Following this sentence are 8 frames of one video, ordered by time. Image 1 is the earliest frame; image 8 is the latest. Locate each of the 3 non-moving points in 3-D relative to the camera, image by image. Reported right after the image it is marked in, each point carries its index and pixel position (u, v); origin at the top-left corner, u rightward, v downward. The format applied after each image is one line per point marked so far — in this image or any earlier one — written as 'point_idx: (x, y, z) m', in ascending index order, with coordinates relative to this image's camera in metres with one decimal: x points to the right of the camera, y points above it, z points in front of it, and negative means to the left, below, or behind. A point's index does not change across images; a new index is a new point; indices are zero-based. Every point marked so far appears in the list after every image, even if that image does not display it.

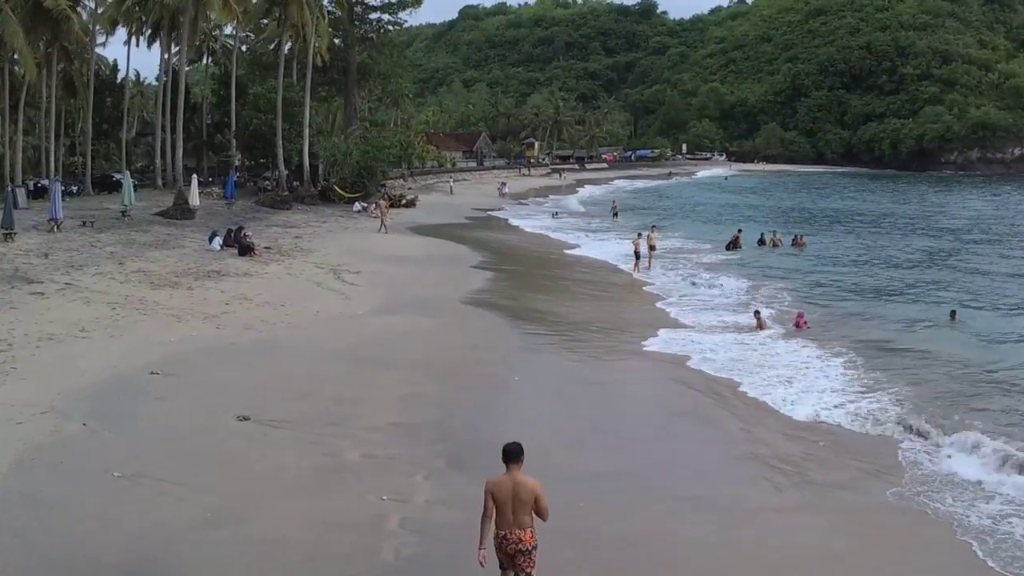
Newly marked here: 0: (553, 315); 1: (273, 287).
0: (+0.9, -0.5, +18.2) m
1: (-5.3, 0.0, +19.0) m
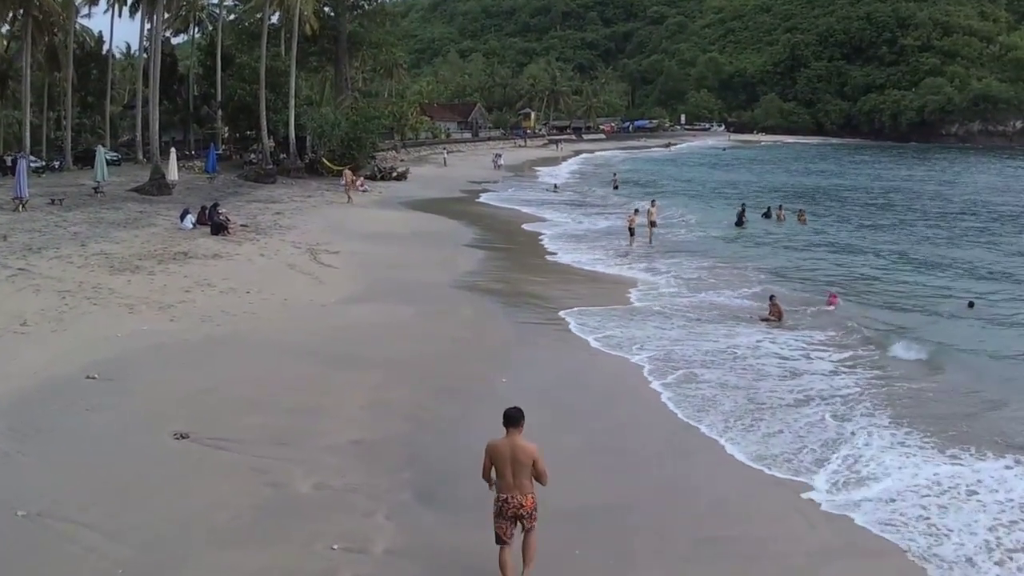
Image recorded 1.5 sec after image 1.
0: (+0.7, -0.2, +16.7) m
1: (-5.5, +0.4, +17.4) m
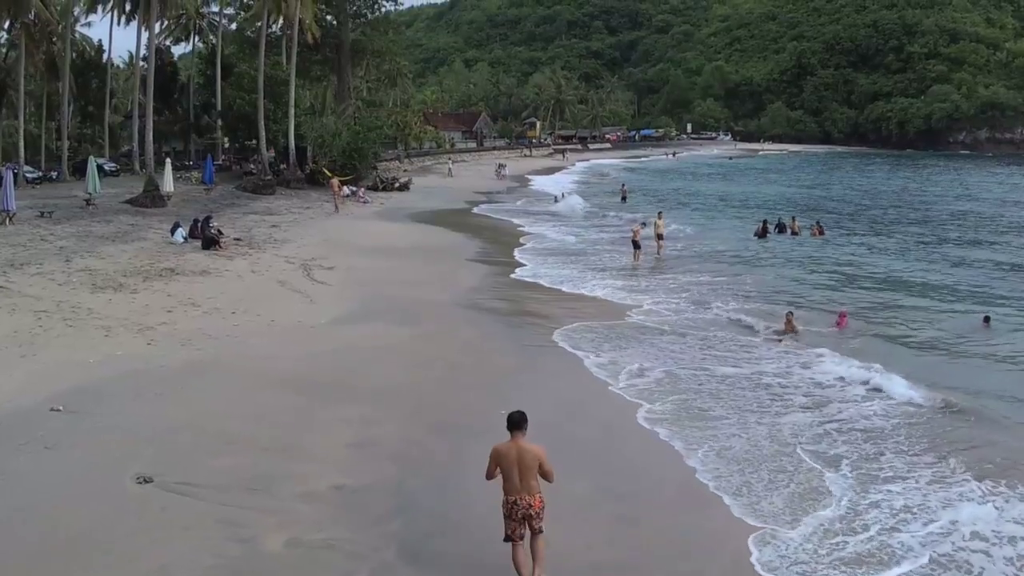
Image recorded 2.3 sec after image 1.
0: (+0.7, -0.6, +15.8) m
1: (-5.5, 0.0, +16.6) m
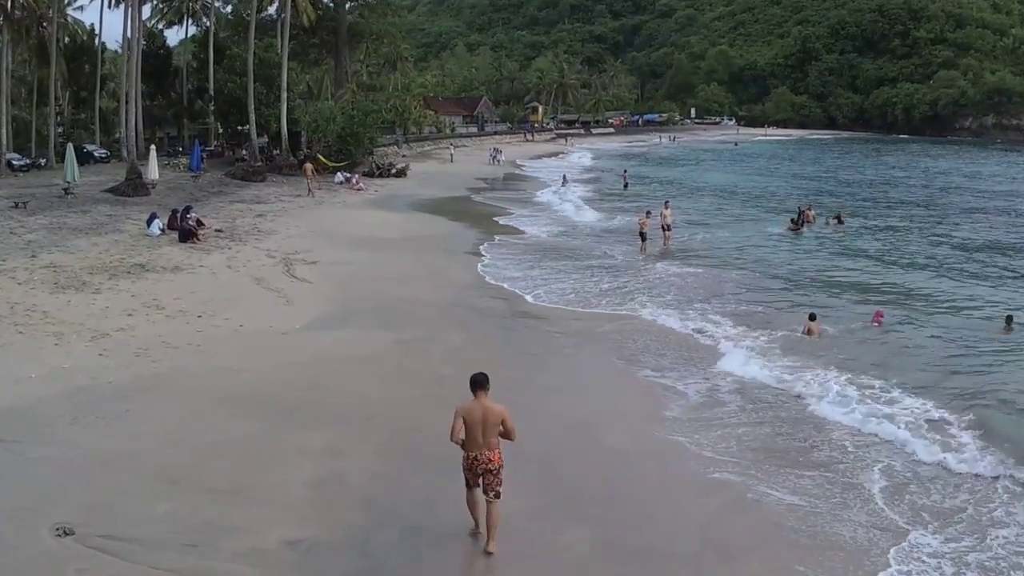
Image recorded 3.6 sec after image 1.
0: (+0.6, -0.6, +14.5) m
1: (-5.5, 0.0, +15.3) m
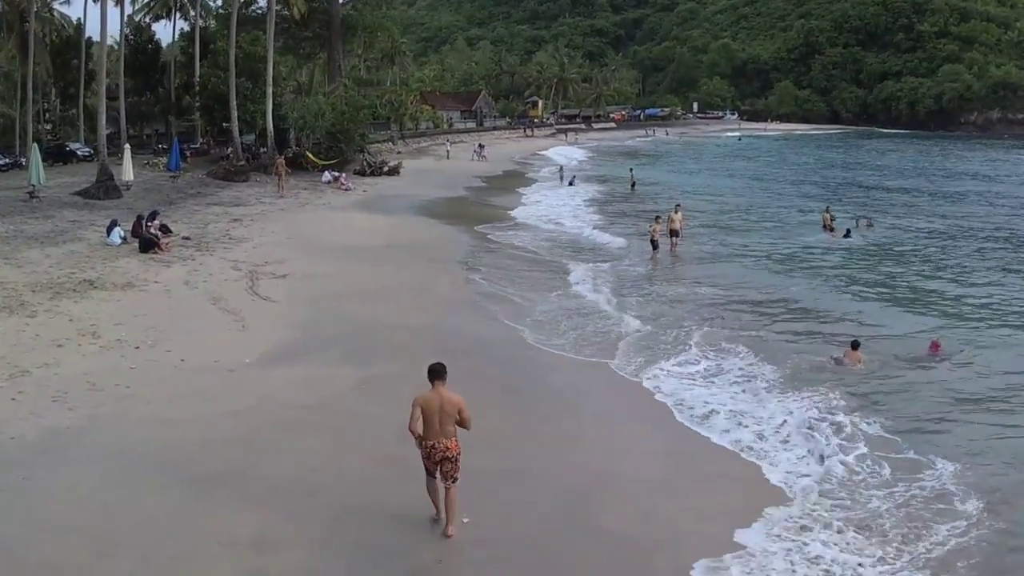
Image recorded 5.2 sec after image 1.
0: (+0.5, -0.9, +12.7) m
1: (-5.7, -0.3, +13.5) m
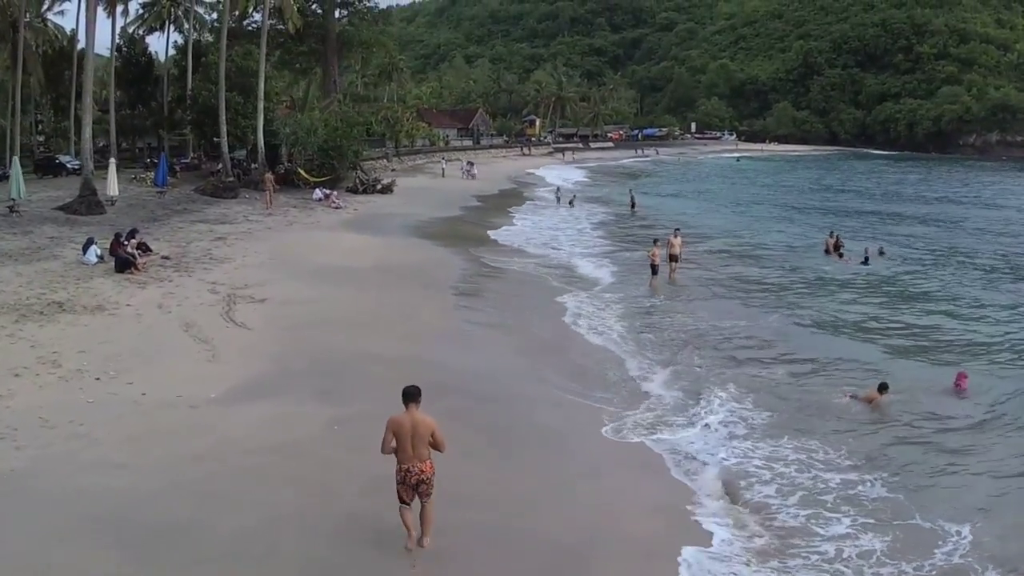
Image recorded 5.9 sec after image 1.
0: (+0.3, -1.3, +12.0) m
1: (-5.9, -0.7, +12.8) m
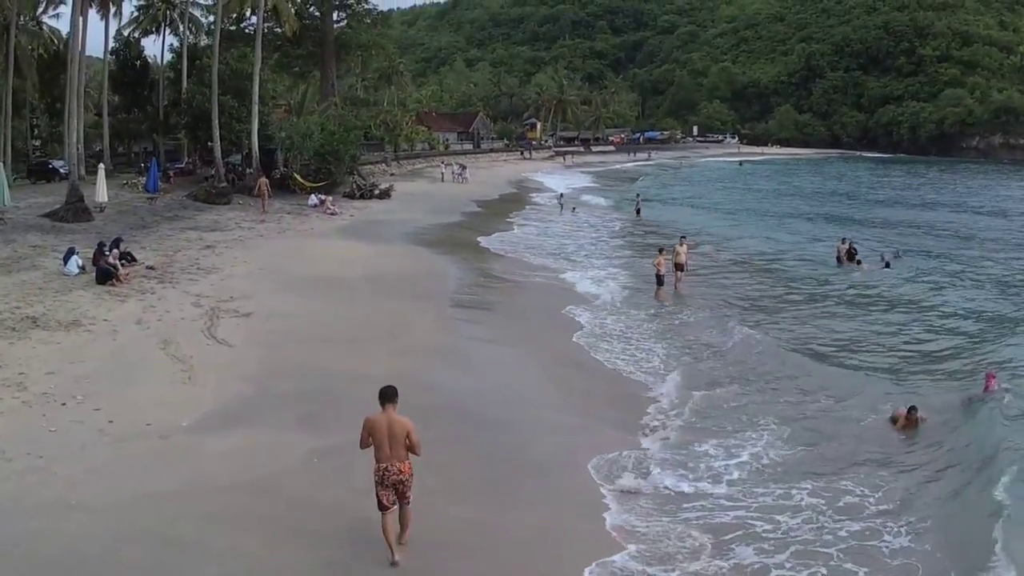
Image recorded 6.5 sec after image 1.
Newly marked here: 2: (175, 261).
0: (+0.3, -1.5, +11.2) m
1: (-5.9, -0.9, +12.0) m
2: (-7.6, +0.6, +19.2) m
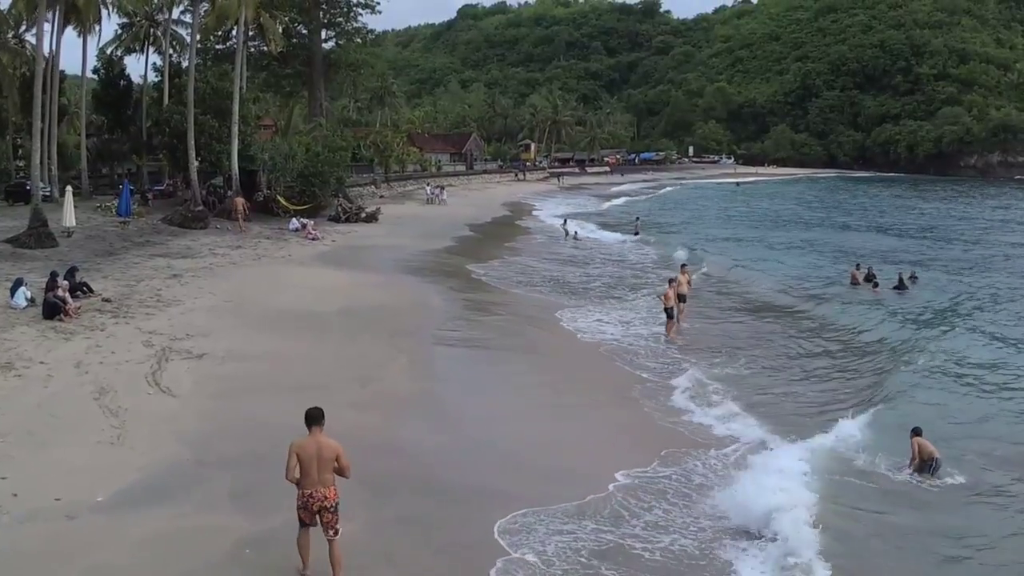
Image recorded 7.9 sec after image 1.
0: (+0.1, -2.0, +9.7) m
1: (-6.1, -1.4, +10.5) m
2: (-7.8, -0.1, +17.7) m
